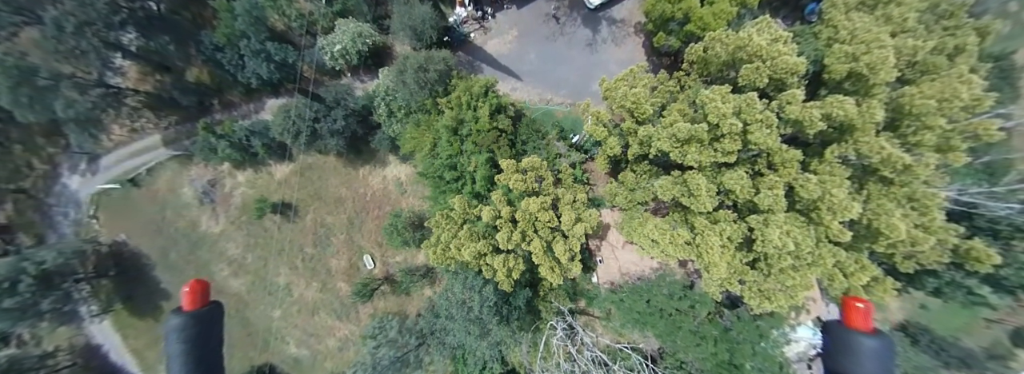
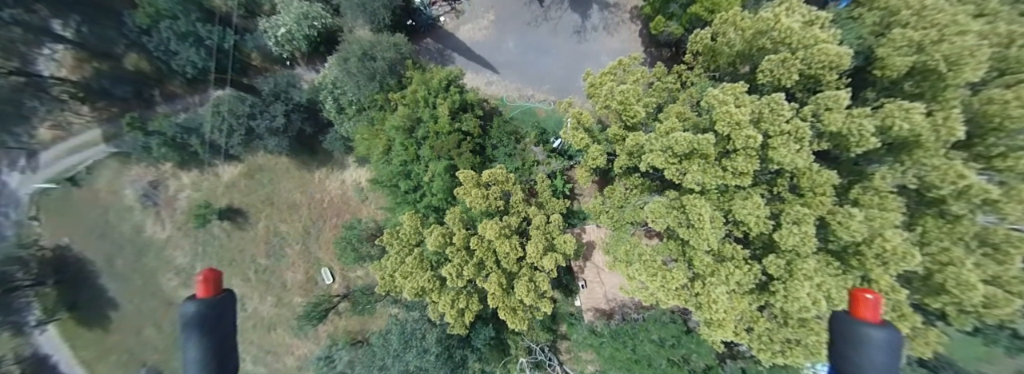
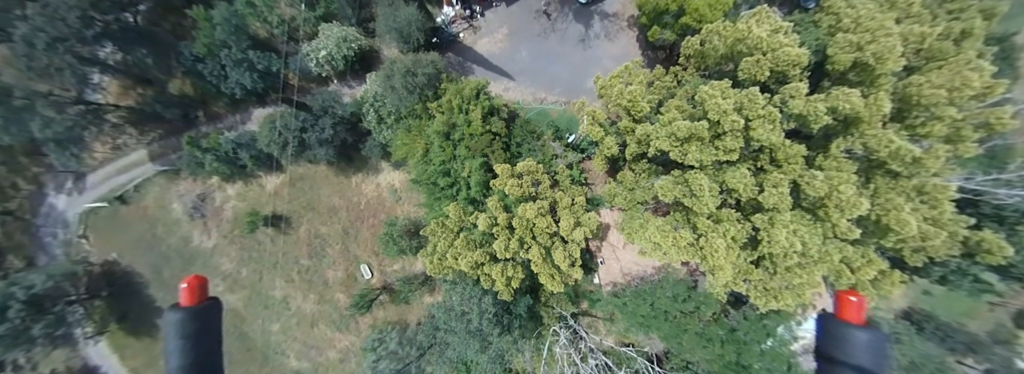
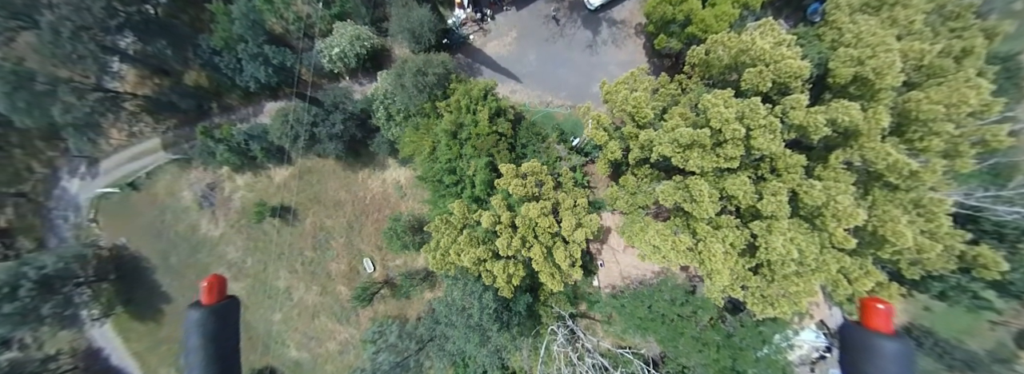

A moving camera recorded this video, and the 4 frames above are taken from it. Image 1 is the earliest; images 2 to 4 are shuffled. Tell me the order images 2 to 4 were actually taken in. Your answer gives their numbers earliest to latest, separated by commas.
4, 3, 2
